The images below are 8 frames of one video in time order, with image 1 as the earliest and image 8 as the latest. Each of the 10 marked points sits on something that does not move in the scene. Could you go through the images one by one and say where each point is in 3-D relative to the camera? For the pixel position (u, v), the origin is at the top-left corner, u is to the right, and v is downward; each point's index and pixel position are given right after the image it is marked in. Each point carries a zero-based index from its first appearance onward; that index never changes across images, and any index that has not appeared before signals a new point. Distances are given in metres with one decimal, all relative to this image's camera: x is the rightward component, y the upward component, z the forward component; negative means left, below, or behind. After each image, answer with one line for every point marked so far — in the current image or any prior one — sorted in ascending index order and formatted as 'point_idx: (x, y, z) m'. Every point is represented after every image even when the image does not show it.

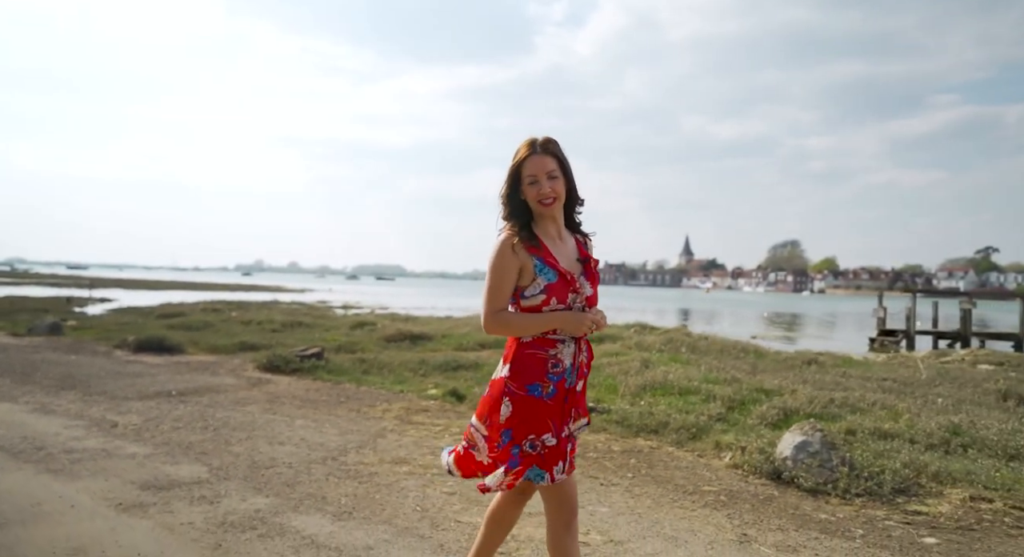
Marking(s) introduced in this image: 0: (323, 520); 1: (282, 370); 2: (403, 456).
0: (-1.3, -1.7, +4.3) m
1: (-4.3, -1.7, +11.3) m
2: (-1.1, -1.7, +6.0) m
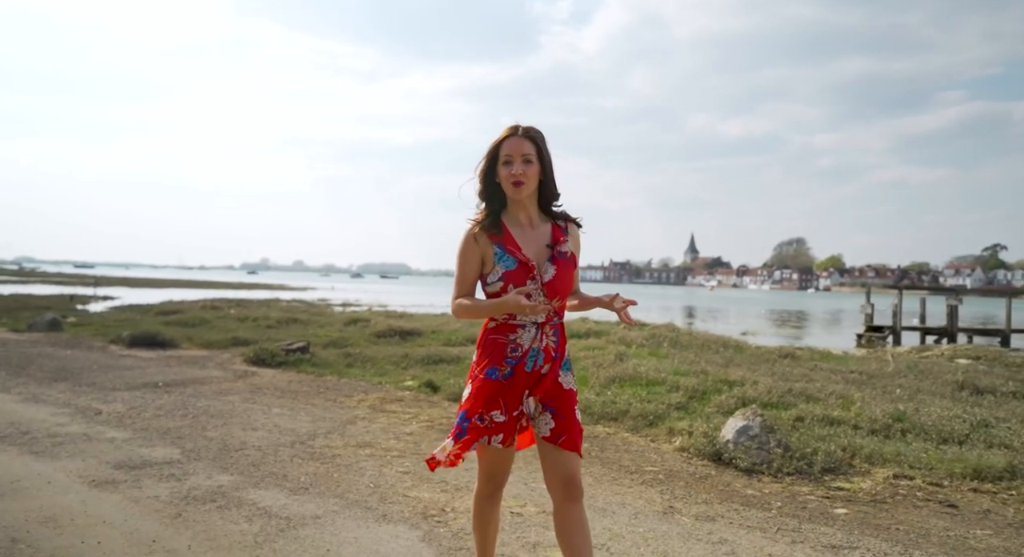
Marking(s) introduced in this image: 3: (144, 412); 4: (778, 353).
0: (-1.8, -1.6, +4.7) m
1: (-4.6, -1.6, +11.7) m
2: (-1.5, -1.6, +6.3) m
3: (-4.5, -1.6, +7.6) m
4: (+5.9, -1.7, +13.7) m
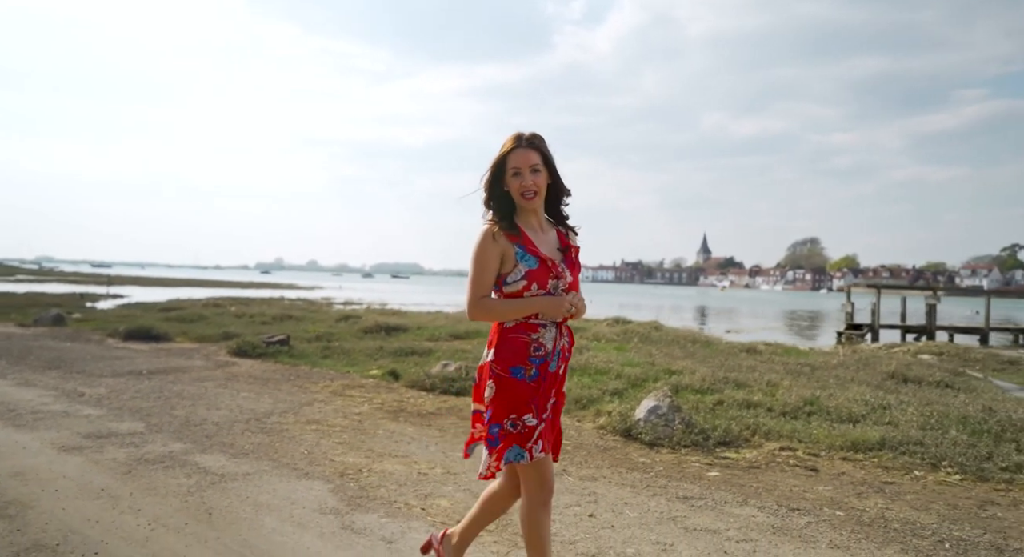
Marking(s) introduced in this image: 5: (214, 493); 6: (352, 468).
0: (-2.5, -1.5, +5.3) m
1: (-5.3, -1.5, +12.4) m
2: (-2.2, -1.6, +7.0) m
3: (-5.2, -1.5, +8.3) m
4: (+5.3, -1.6, +14.2) m
5: (-2.1, -1.5, +4.4) m
6: (-1.3, -1.6, +5.1) m
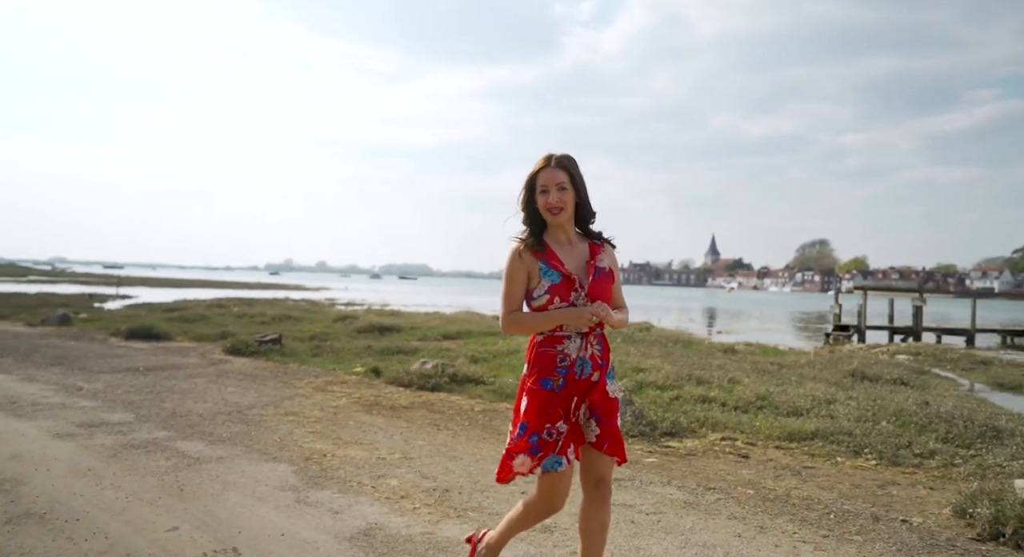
0: (-3.0, -1.6, +5.8) m
1: (-5.7, -1.6, +12.9) m
2: (-2.6, -1.6, +7.5) m
3: (-5.6, -1.6, +8.8) m
4: (+5.0, -1.6, +14.6) m
5: (-2.6, -1.5, +4.9) m
6: (-1.8, -1.6, +5.5) m
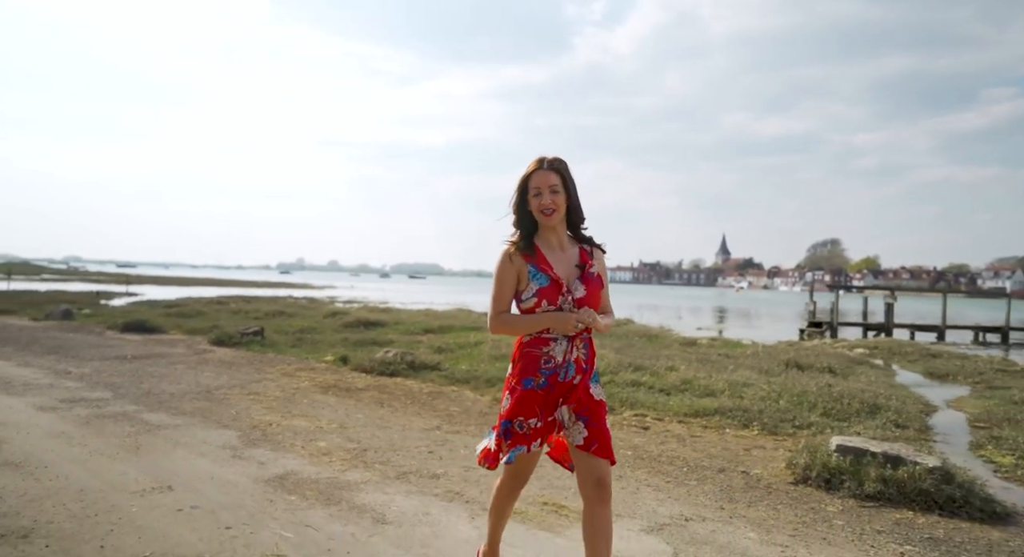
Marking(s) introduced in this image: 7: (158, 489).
0: (-3.7, -1.5, +6.6) m
1: (-6.4, -1.5, +13.7) m
2: (-3.4, -1.5, +8.2) m
3: (-6.4, -1.5, +9.6) m
4: (+4.3, -1.5, +15.4) m
5: (-3.4, -1.4, +5.7) m
6: (-2.5, -1.5, +6.3) m
7: (-2.4, -1.4, +4.2) m
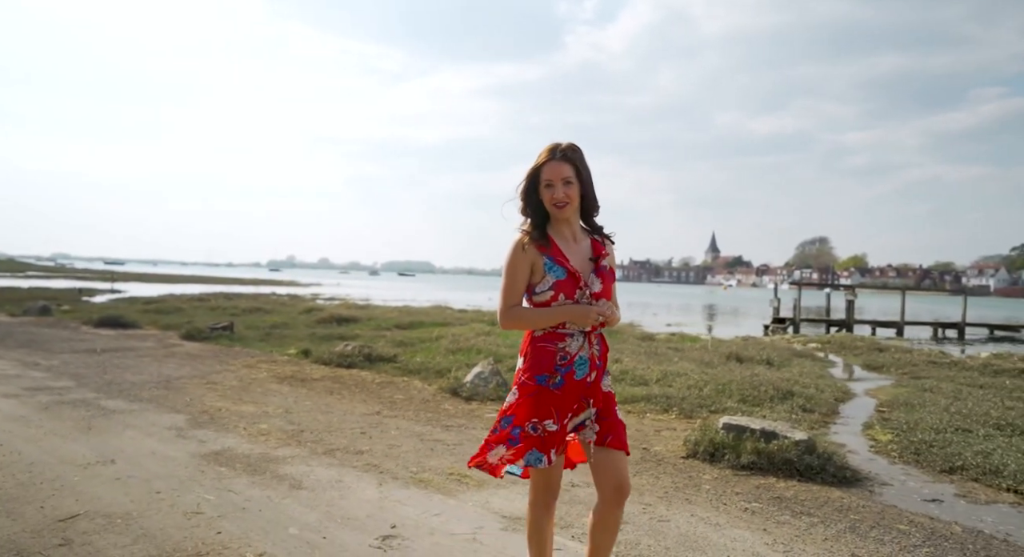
0: (-4.4, -1.4, +7.0) m
1: (-7.2, -1.4, +14.1) m
2: (-4.1, -1.4, +8.7) m
3: (-7.2, -1.4, +10.0) m
4: (+3.4, -1.5, +15.9) m
5: (-4.1, -1.4, +6.1) m
6: (-3.2, -1.4, +6.8) m
7: (-3.1, -1.4, +4.6) m
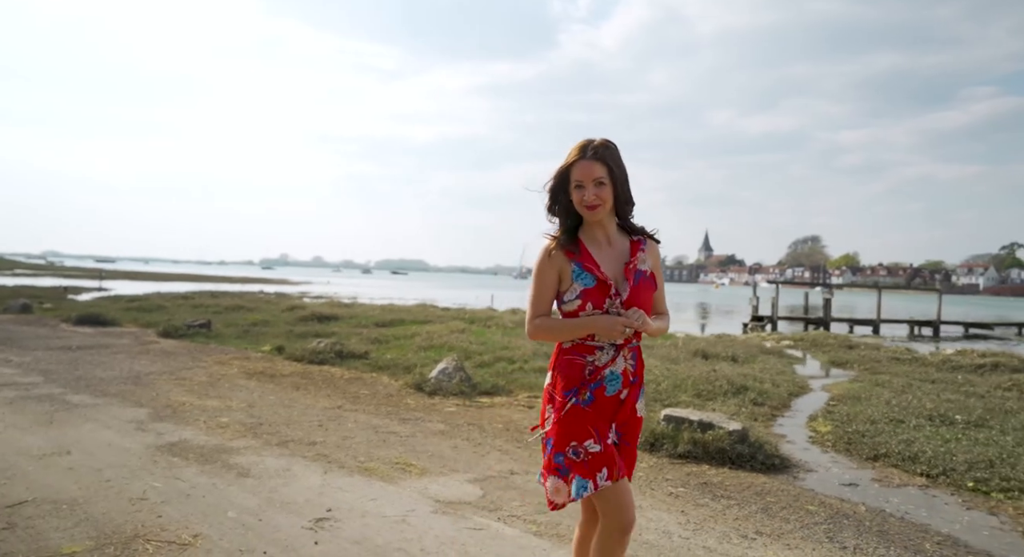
0: (-4.9, -1.4, +7.1) m
1: (-7.8, -1.3, +14.2) m
2: (-4.6, -1.4, +8.8) m
3: (-7.7, -1.3, +10.0) m
4: (+2.8, -1.4, +16.1) m
5: (-4.5, -1.4, +6.2) m
6: (-3.7, -1.4, +6.9) m
7: (-3.5, -1.4, +4.8) m
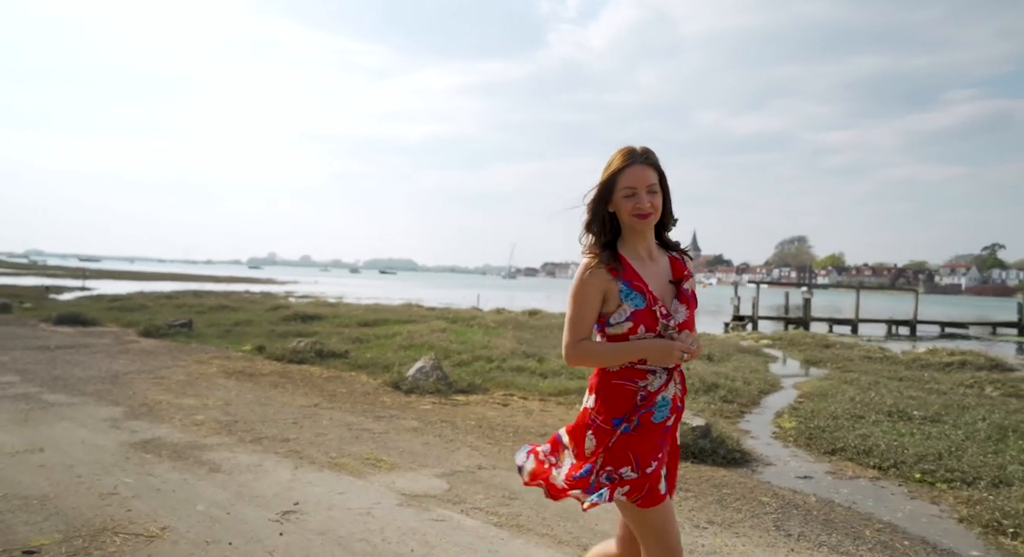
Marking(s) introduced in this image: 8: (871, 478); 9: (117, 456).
0: (-5.2, -1.4, +7.1) m
1: (-8.2, -1.3, +14.1) m
2: (-5.0, -1.4, +8.8) m
3: (-8.0, -1.3, +10.0) m
4: (+2.3, -1.4, +16.3) m
5: (-4.8, -1.3, +6.2) m
6: (-4.0, -1.4, +6.9) m
7: (-3.8, -1.3, +4.8) m
8: (+2.5, -1.4, +4.3) m
9: (-3.0, -1.4, +4.7) m
